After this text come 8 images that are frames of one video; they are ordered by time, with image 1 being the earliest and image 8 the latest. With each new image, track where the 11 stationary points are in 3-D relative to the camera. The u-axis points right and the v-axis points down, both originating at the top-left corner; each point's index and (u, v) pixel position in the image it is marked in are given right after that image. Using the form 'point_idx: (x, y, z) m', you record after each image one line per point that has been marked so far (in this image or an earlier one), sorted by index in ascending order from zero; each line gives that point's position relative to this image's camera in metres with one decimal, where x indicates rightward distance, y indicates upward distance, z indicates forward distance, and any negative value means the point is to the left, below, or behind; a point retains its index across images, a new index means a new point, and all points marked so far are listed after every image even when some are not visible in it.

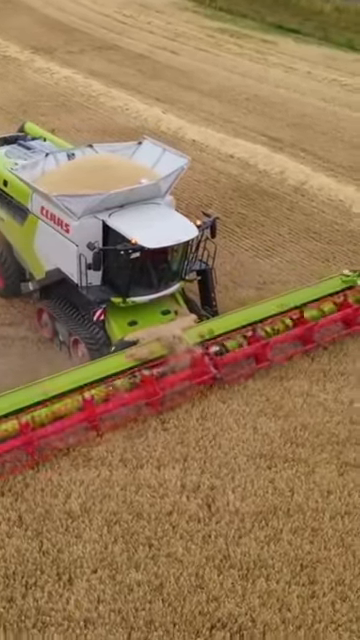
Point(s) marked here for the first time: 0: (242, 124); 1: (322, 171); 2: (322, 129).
0: (+1.3, +4.2, +18.4) m
1: (+2.6, +2.8, +15.9) m
2: (+3.0, +4.0, +18.1) m
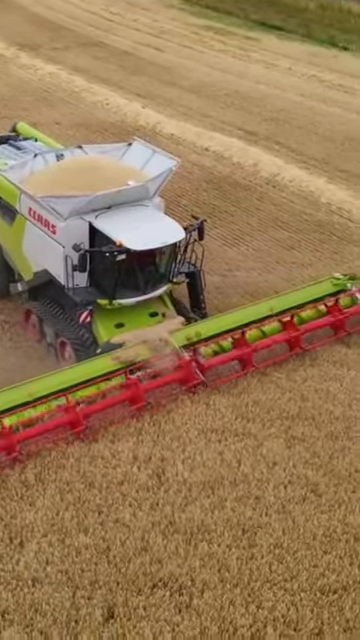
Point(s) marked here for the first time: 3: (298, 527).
0: (+0.9, +4.4, +18.8) m
1: (+2.2, +3.0, +16.3) m
2: (+2.5, +4.2, +18.4) m
3: (+1.0, -1.8, +7.5) m
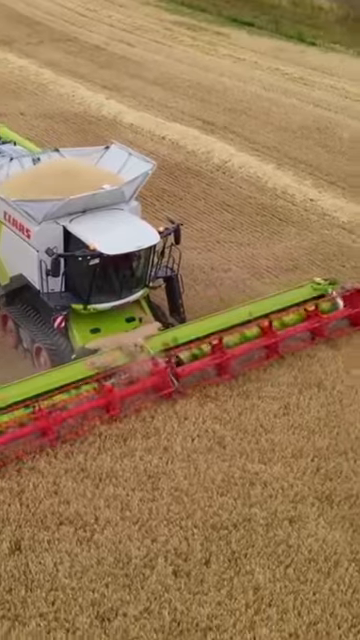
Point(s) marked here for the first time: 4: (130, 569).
0: (0.0, +4.7, +19.4) m
1: (+1.3, +3.3, +16.9) m
2: (+1.6, +4.6, +19.1) m
3: (+0.2, -1.4, +8.1) m
4: (-0.4, -2.1, +7.1) m
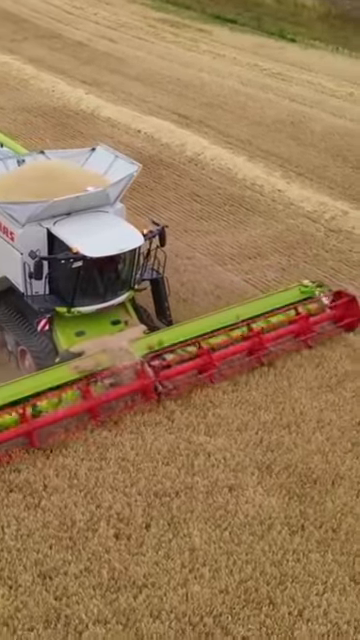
0: (-0.5, +4.9, +19.8) m
1: (+0.8, +3.5, +17.3) m
2: (+1.1, +4.8, +19.4) m
3: (-0.3, -1.2, +8.5) m
4: (-0.9, -1.8, +7.5) m
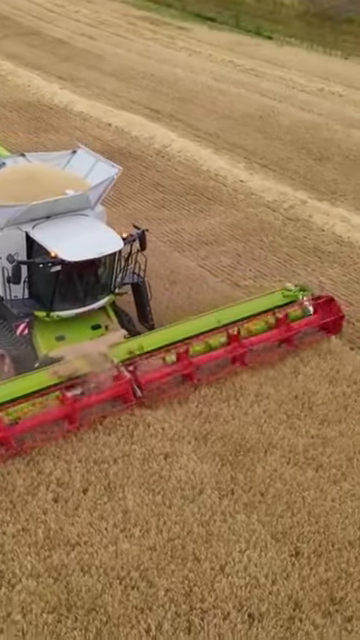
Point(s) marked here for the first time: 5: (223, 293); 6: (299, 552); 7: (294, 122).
0: (-1.1, +5.2, +20.2) m
1: (+0.2, +3.8, +17.7) m
2: (+0.5, +5.0, +19.8) m
3: (-0.9, -1.0, +8.9) m
4: (-1.5, -1.6, +7.9) m
5: (+0.6, +0.4, +11.7) m
6: (+1.0, -2.0, +7.3) m
7: (+2.4, +4.2, +18.4) m
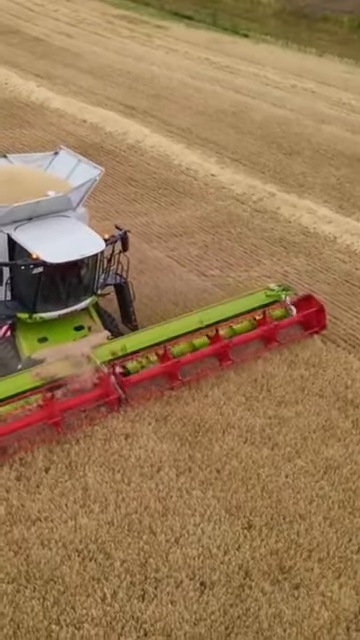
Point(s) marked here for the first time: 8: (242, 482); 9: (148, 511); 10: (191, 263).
0: (-1.7, +5.3, +20.5) m
1: (-0.4, +3.9, +18.0) m
2: (-0.1, +5.1, +20.1) m
3: (-1.3, -0.8, +9.2) m
4: (-1.9, -1.5, +8.1) m
5: (+0.1, +0.5, +12.0) m
6: (+0.6, -1.8, +7.6) m
7: (+1.8, +4.4, +18.7) m
8: (+0.6, -1.5, +8.1) m
9: (-0.3, -1.7, +7.7) m
10: (+0.2, +0.8, +12.6) m
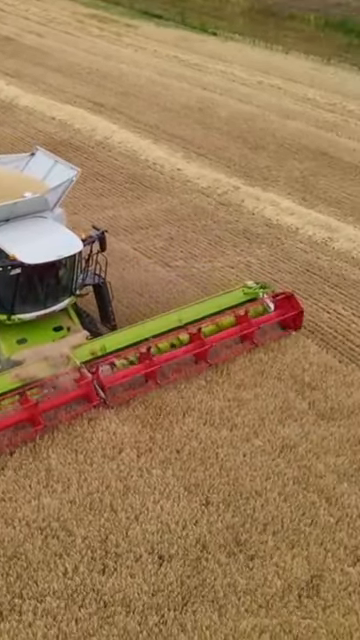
0: (-2.5, +5.4, +20.7) m
1: (-1.1, +4.0, +18.2) m
2: (-0.8, +5.3, +20.4) m
3: (-1.8, -0.7, +9.4) m
4: (-2.3, -1.3, +8.3) m
5: (-0.4, +0.7, +12.3) m
6: (+0.3, -1.6, +7.9) m
7: (+1.1, +4.5, +19.0) m
8: (+0.2, -1.4, +8.4) m
9: (-0.7, -1.6, +8.0) m
10: (-0.4, +1.0, +12.9) m
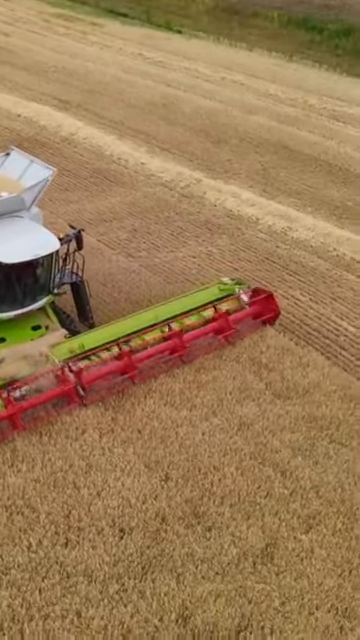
0: (-3.4, +5.5, +20.9) m
1: (-1.8, +4.2, +18.5) m
2: (-1.7, +5.4, +20.6) m
3: (-2.2, -0.6, +9.6) m
4: (-2.7, -1.2, +8.6) m
5: (-0.9, +0.8, +12.6) m
6: (-0.1, -1.5, +8.2) m
7: (+0.3, +4.7, +19.3) m
8: (-0.2, -1.2, +8.7) m
9: (-1.0, -1.4, +8.3) m
10: (-0.9, +1.1, +13.2) m
